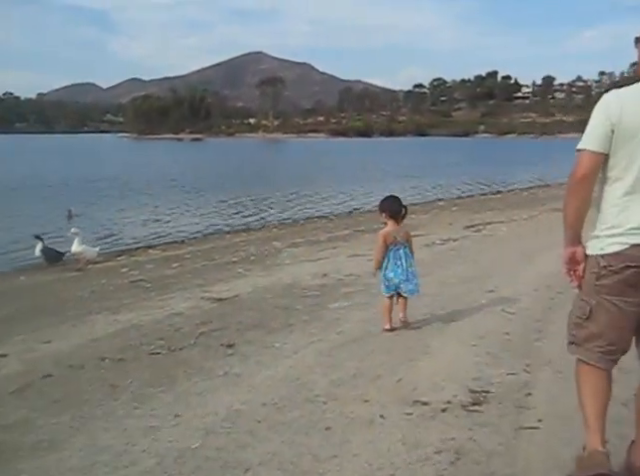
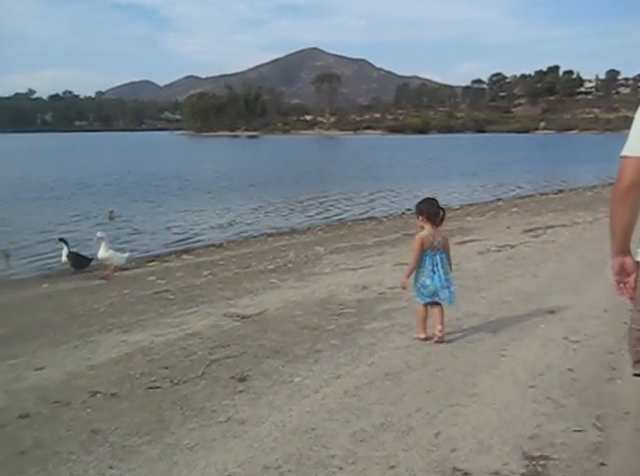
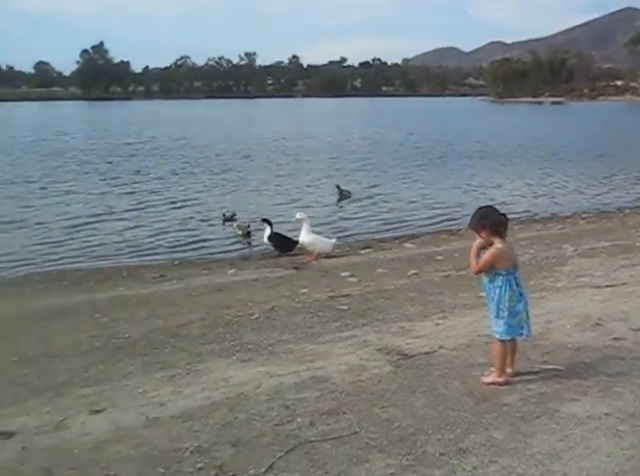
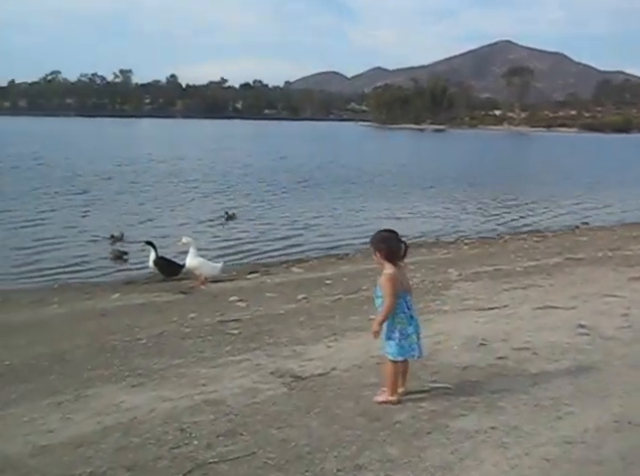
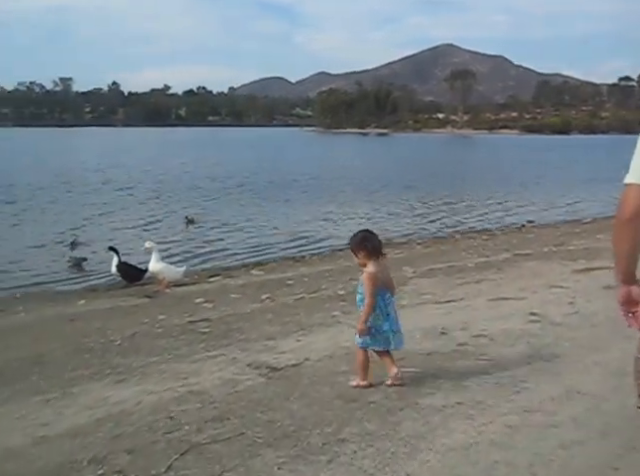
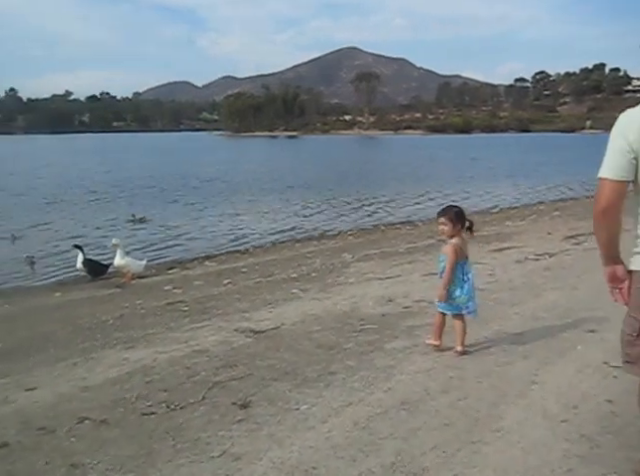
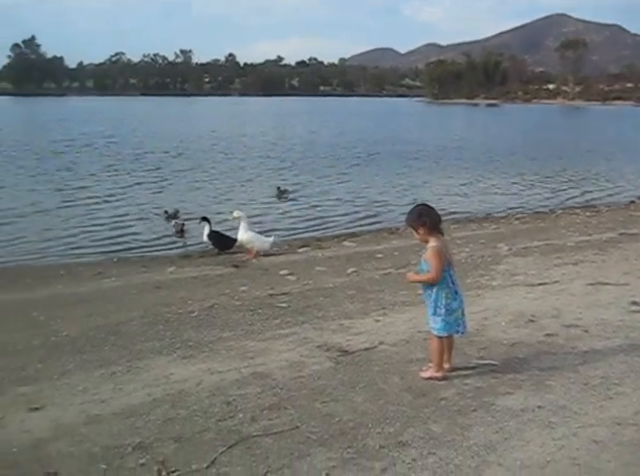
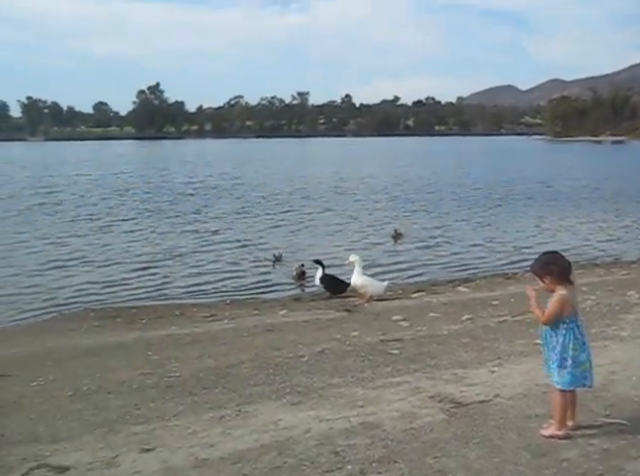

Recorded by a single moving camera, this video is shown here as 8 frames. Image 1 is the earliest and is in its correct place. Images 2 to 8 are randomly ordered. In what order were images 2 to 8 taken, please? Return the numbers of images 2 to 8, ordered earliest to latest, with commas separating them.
2, 6, 5, 4, 7, 3, 8
